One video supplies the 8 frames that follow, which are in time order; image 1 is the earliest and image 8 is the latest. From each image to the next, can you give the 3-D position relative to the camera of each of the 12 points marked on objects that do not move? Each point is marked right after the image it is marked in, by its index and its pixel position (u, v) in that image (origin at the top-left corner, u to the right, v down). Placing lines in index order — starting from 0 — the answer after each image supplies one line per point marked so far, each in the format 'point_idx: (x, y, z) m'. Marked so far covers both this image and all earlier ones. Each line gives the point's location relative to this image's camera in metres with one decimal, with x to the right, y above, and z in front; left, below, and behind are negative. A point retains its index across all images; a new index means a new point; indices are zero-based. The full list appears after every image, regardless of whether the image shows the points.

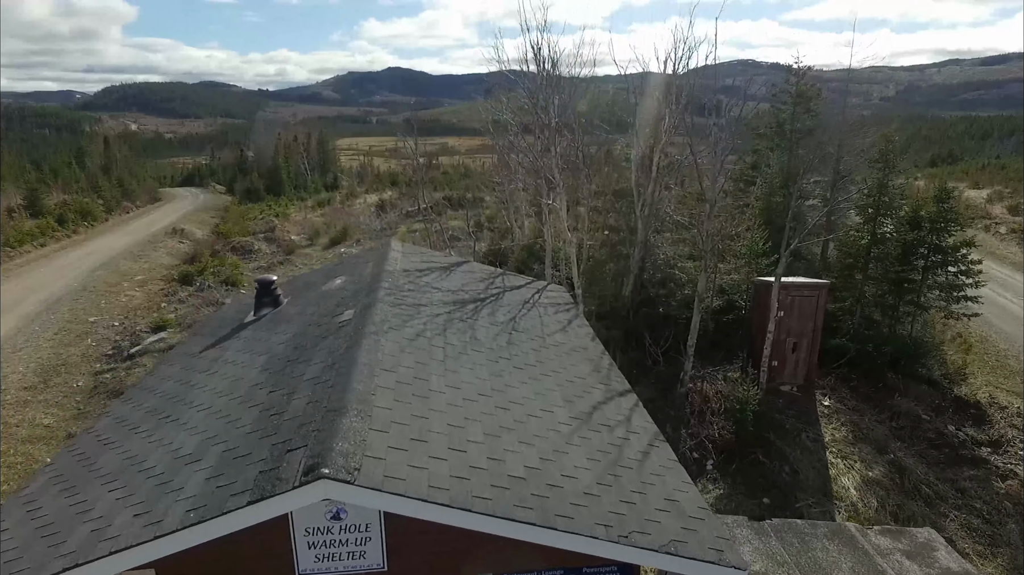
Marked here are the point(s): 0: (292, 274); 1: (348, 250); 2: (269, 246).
0: (-6.1, +0.2, +17.3) m
1: (-5.0, +0.9, +19.1) m
2: (-7.7, +1.2, +19.7) m
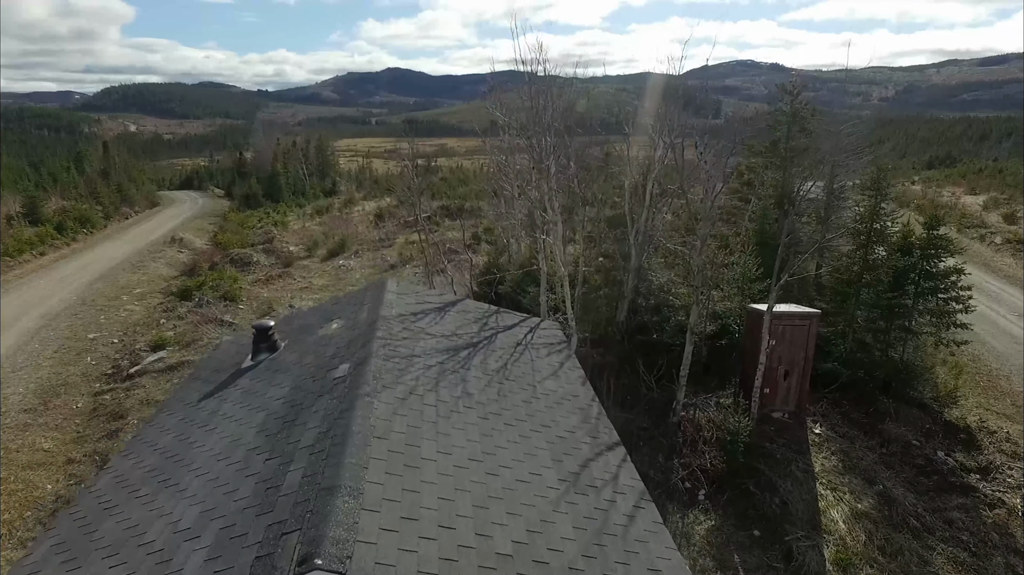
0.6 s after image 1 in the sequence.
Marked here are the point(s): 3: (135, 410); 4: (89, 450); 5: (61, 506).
0: (-6.2, -0.2, +17.4) m
1: (-5.1, +0.6, +19.2) m
2: (-7.7, +0.8, +19.8) m
3: (-6.6, -2.4, +11.0) m
4: (-6.8, -2.8, +10.1) m
5: (-6.4, -3.2, +8.9) m
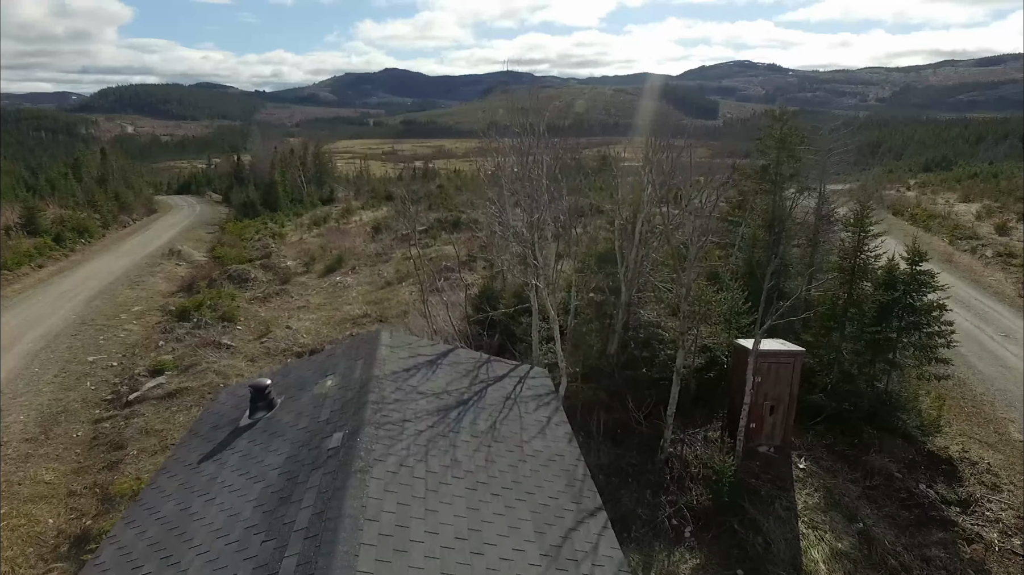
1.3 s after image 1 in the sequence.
0: (-6.3, -0.6, +17.6) m
1: (-5.2, +0.2, +19.4) m
2: (-7.9, +0.4, +19.9) m
3: (-6.7, -2.8, +11.1) m
4: (-6.9, -3.3, +10.2) m
5: (-6.5, -3.7, +9.0) m
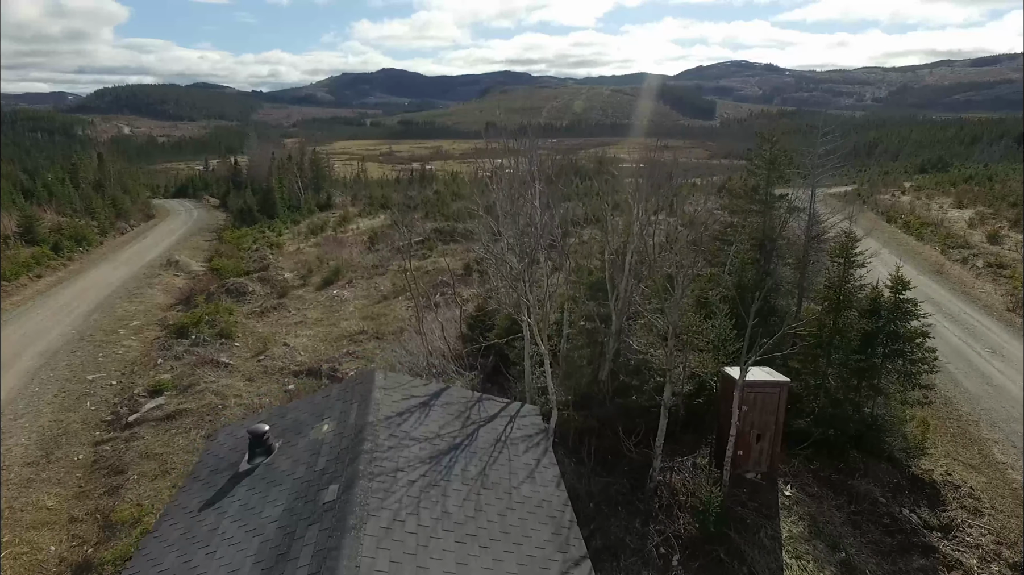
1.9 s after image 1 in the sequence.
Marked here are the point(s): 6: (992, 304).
0: (-6.5, -1.0, +17.7) m
1: (-5.4, -0.2, +19.5) m
2: (-8.0, 0.0, +20.0) m
3: (-6.8, -3.2, +11.2) m
4: (-7.0, -3.6, +10.4) m
5: (-6.6, -4.0, +9.1) m
6: (+14.0, -0.5, +18.1) m
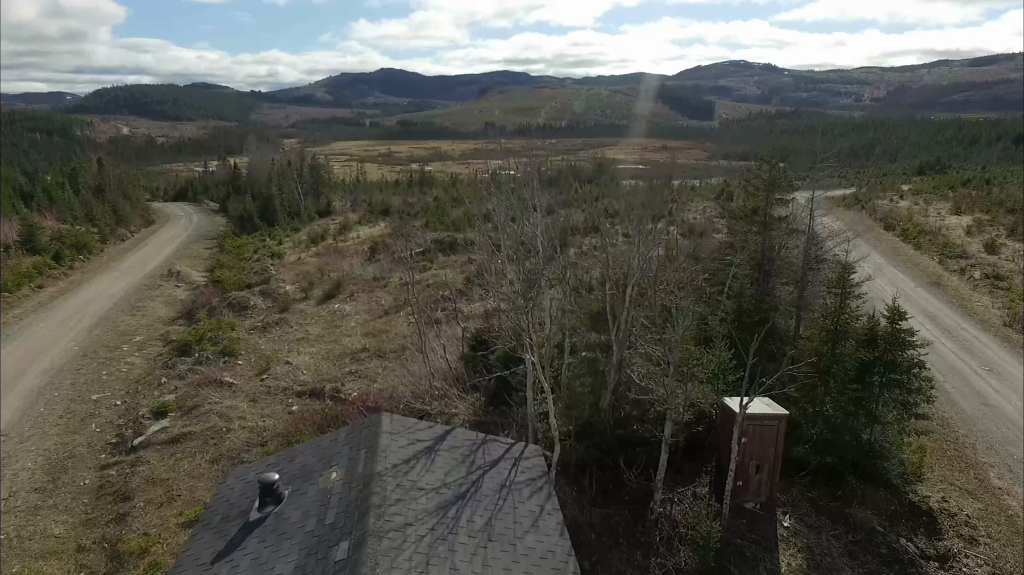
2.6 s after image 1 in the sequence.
0: (-6.4, -1.3, +17.8) m
1: (-5.4, -0.6, +19.6) m
2: (-8.0, -0.4, +20.1) m
3: (-6.8, -3.6, +11.3) m
4: (-7.0, -4.0, +10.5) m
5: (-6.5, -4.4, +9.2) m
6: (+14.0, -0.9, +18.2) m
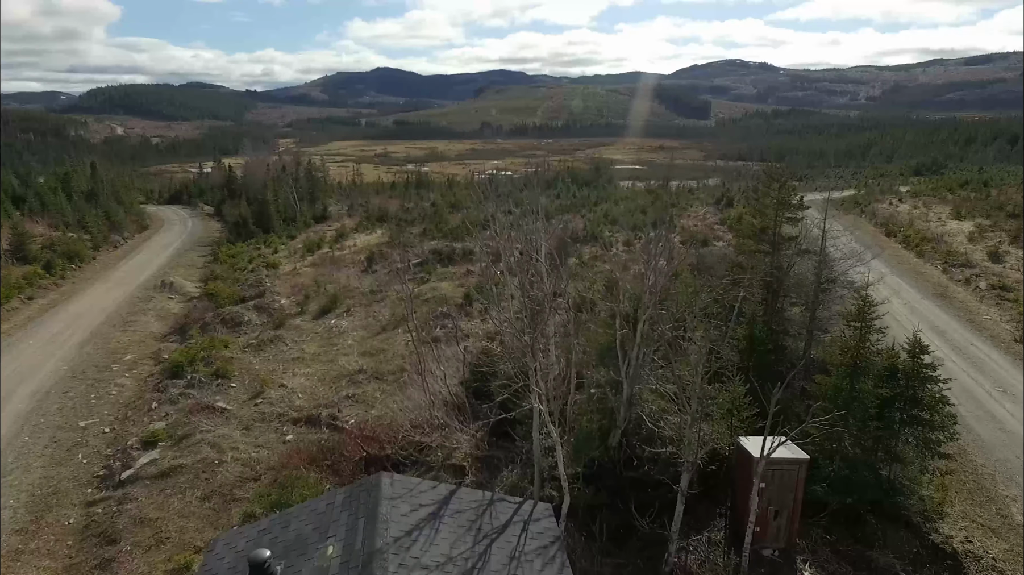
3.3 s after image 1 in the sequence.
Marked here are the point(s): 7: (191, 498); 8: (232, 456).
0: (-6.4, -1.8, +17.4) m
1: (-5.4, -1.0, +19.2) m
2: (-8.0, -0.8, +19.7) m
3: (-6.7, -4.0, +10.9) m
4: (-6.9, -4.4, +10.1) m
5: (-6.5, -4.8, +8.8) m
6: (+14.0, -1.2, +18.0) m
7: (-6.0, -3.7, +11.8) m
8: (-5.8, -3.3, +12.9) m
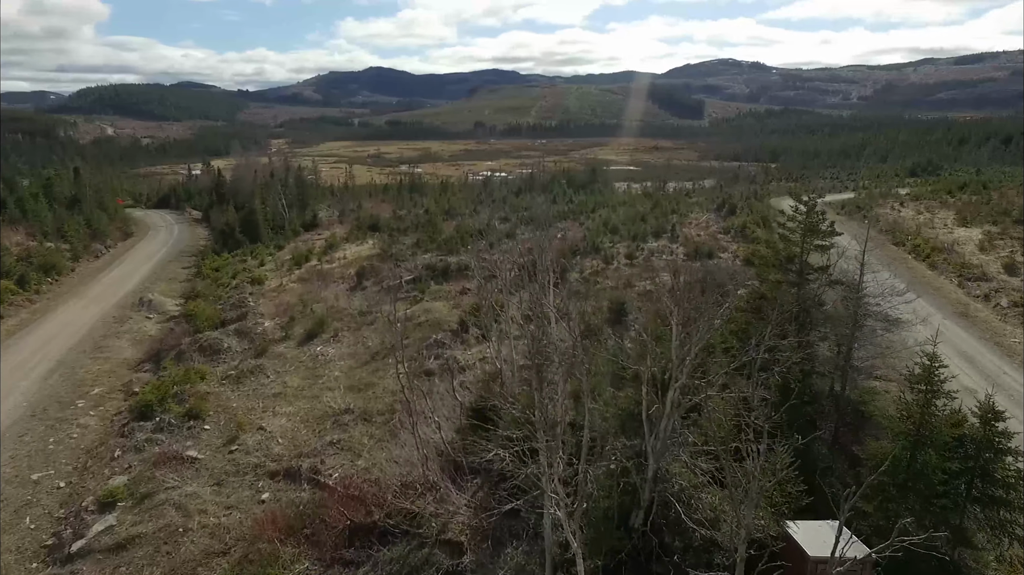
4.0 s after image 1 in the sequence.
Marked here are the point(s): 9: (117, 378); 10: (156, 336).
0: (-6.5, -2.4, +16.2) m
1: (-5.4, -1.6, +18.0) m
2: (-8.0, -1.4, +18.5) m
3: (-6.7, -4.6, +9.8) m
4: (-6.9, -5.0, +8.9) m
5: (-6.4, -5.5, +7.7) m
6: (+14.0, -1.8, +17.0) m
7: (-6.0, -4.4, +10.6) m
8: (-5.7, -3.9, +11.7) m
9: (-10.6, -2.2, +17.0) m
10: (-11.0, -1.3, +19.5) m
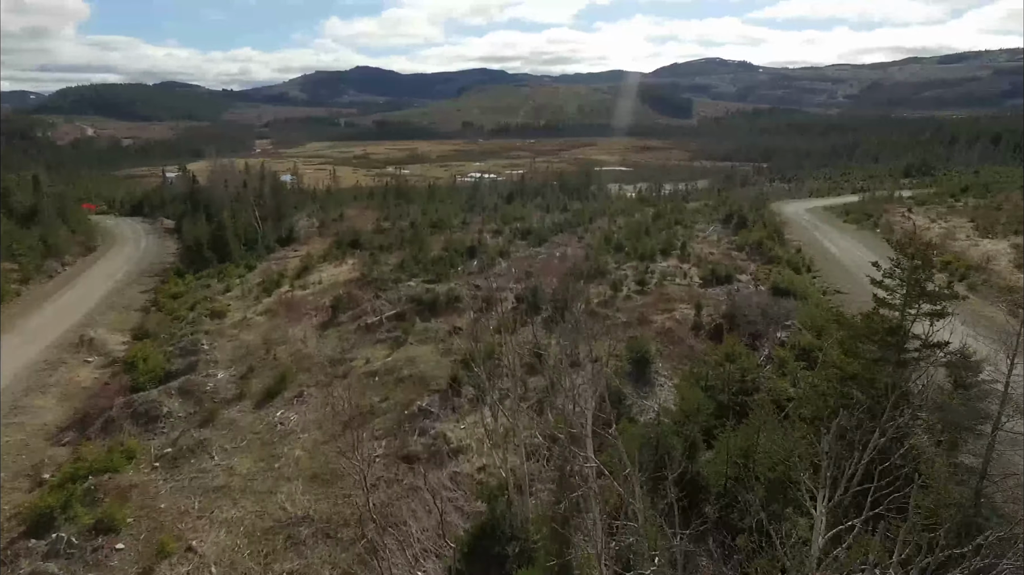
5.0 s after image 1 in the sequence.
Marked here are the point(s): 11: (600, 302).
0: (-6.4, -3.4, +13.5) m
1: (-5.4, -2.7, +15.3) m
2: (-8.1, -2.5, +15.7) m
3: (-6.5, -5.7, +7.0) m
4: (-6.7, -6.1, +6.1) m
5: (-6.2, -6.5, +4.9) m
6: (+14.0, -2.7, +14.6) m
7: (-5.9, -5.4, +7.8) m
8: (-5.6, -5.0, +9.0) m
9: (-10.6, -3.3, +14.1) m
10: (-11.1, -2.4, +16.6) m
11: (+2.8, -0.5, +19.4) m
